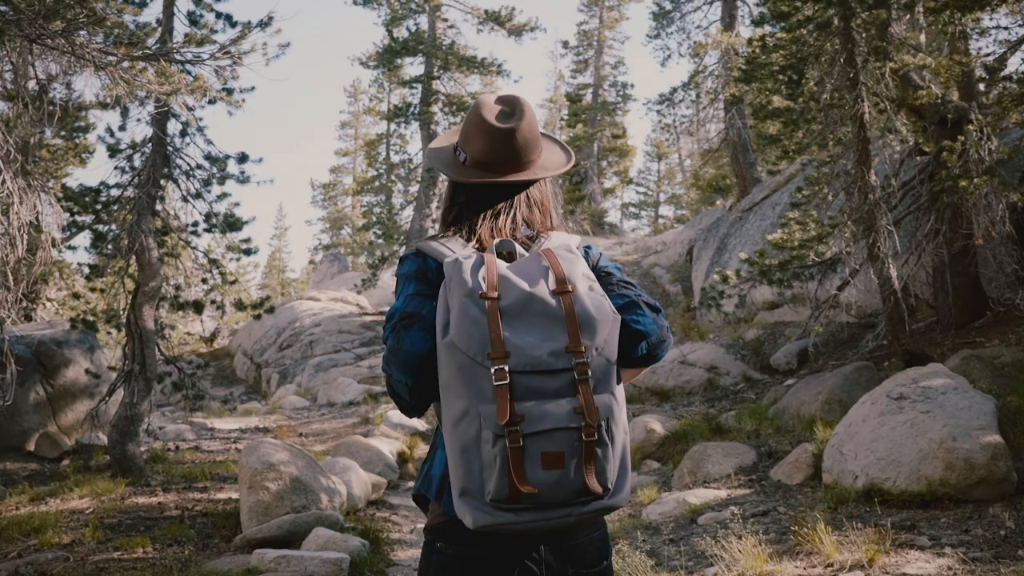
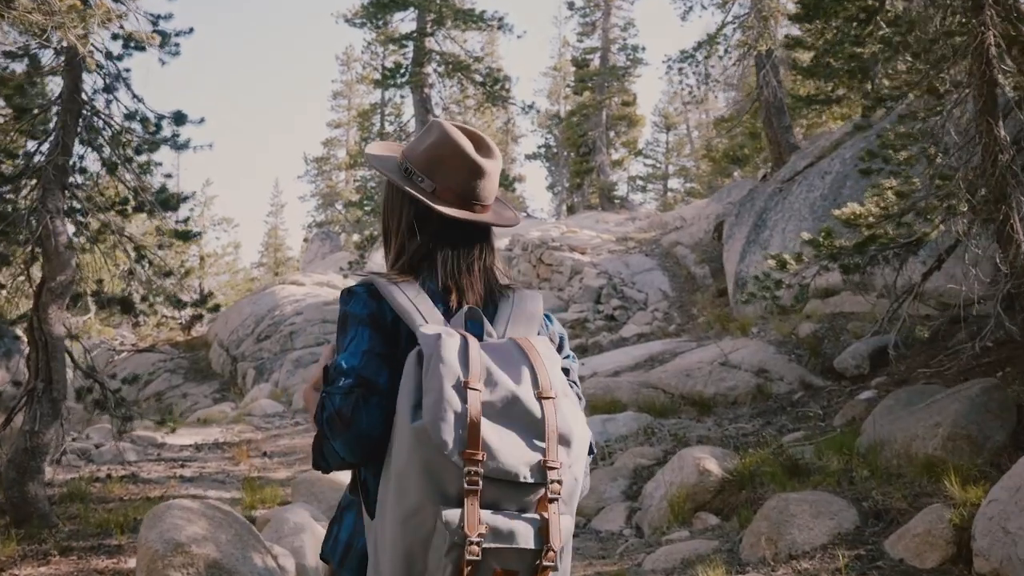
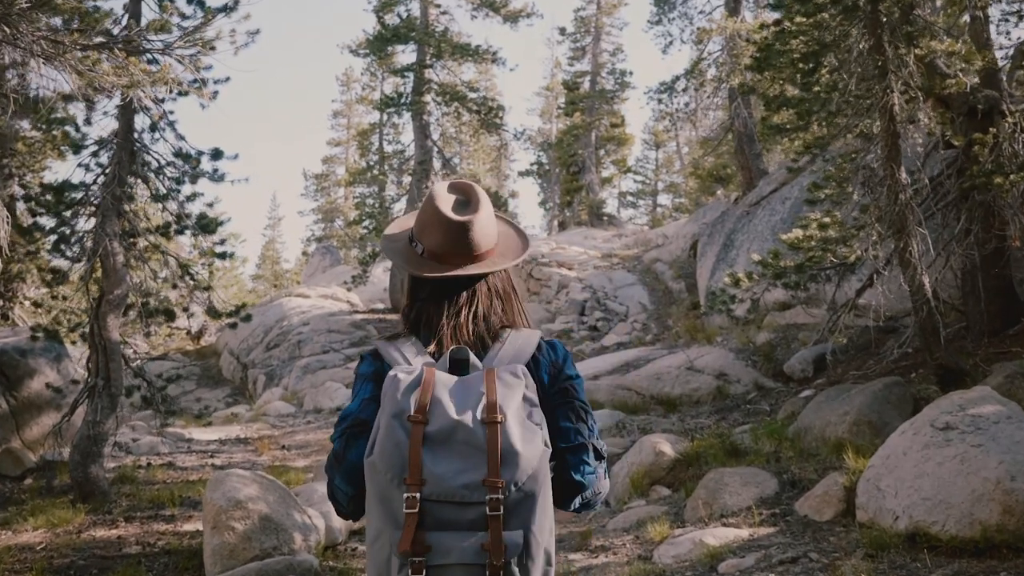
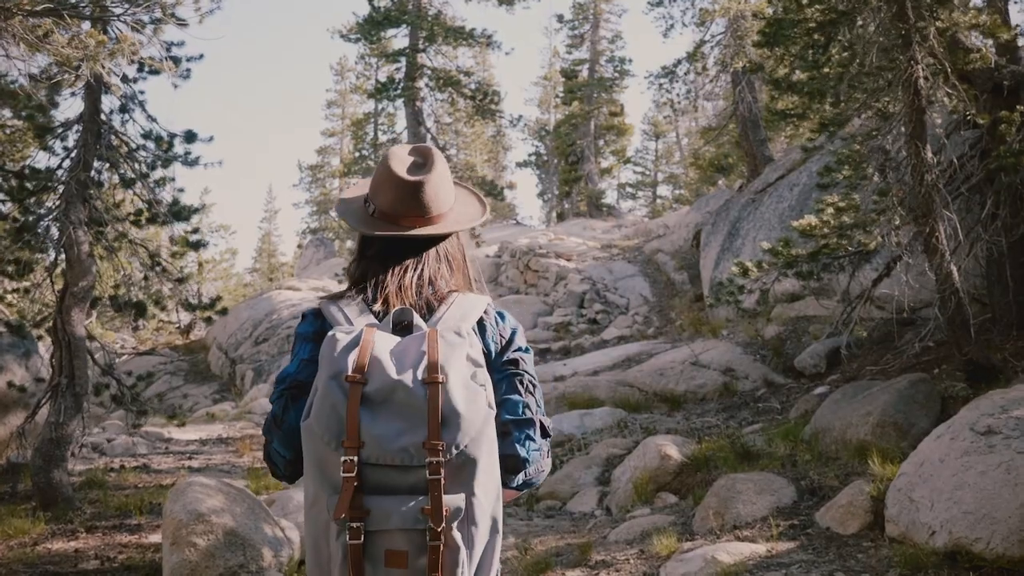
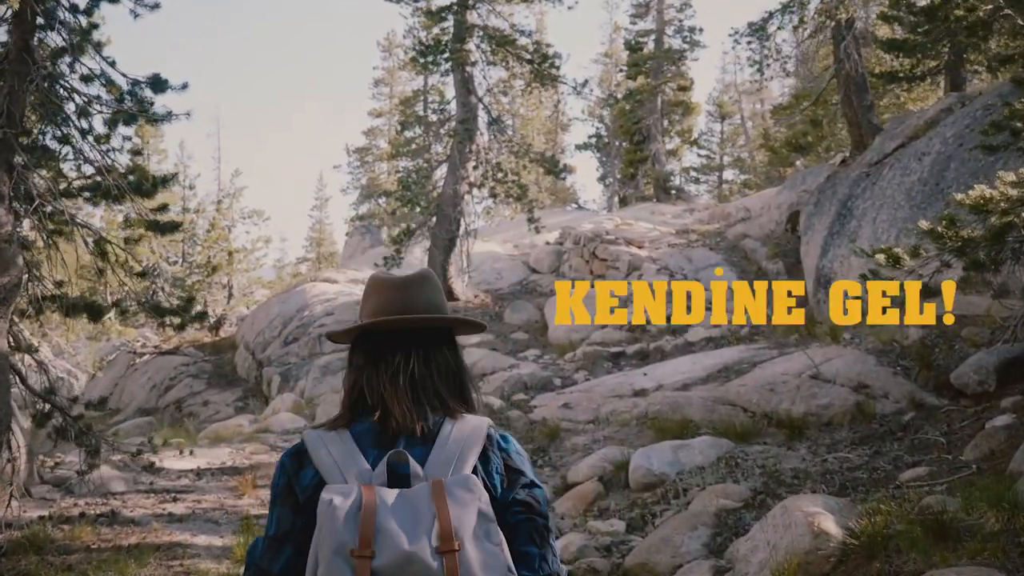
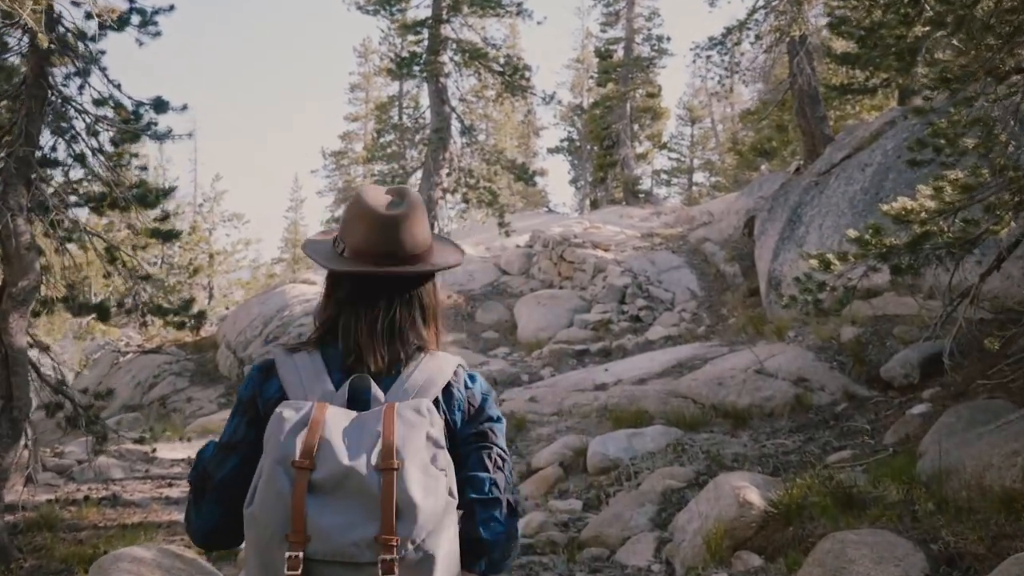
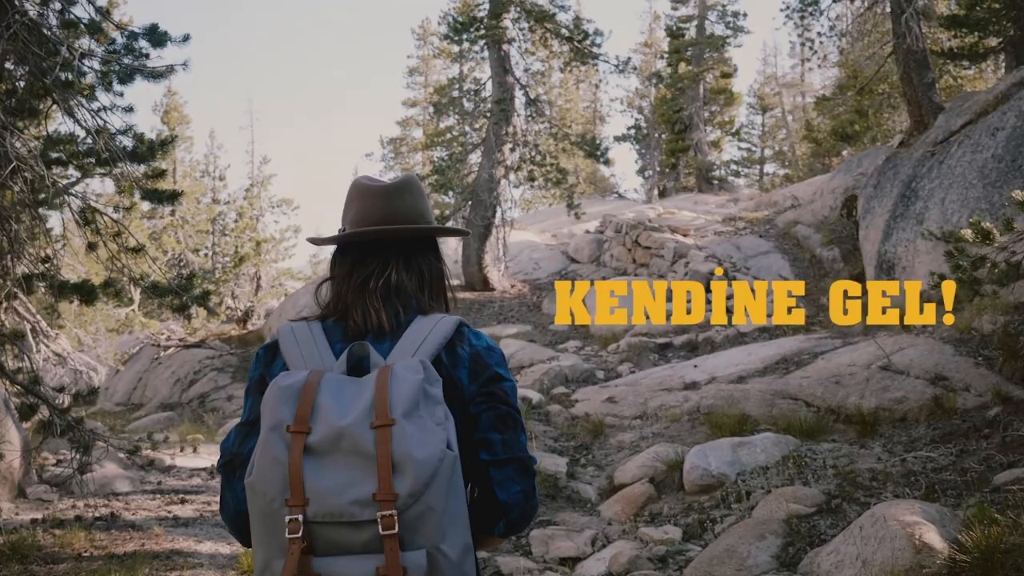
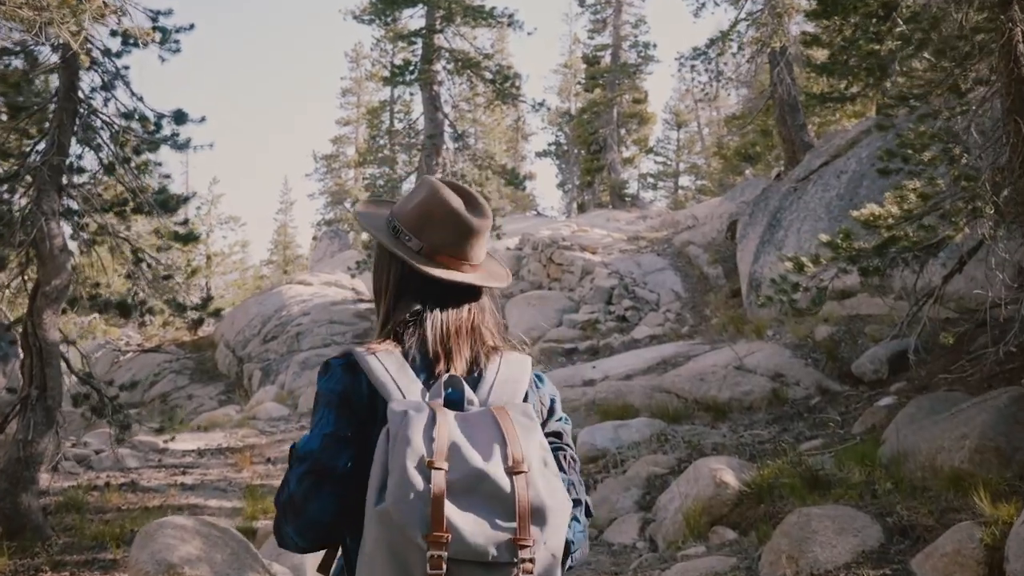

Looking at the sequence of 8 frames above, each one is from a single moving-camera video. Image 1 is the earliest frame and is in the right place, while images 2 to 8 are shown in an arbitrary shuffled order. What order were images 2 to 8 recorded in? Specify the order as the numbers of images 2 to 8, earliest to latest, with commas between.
3, 4, 2, 8, 6, 5, 7
